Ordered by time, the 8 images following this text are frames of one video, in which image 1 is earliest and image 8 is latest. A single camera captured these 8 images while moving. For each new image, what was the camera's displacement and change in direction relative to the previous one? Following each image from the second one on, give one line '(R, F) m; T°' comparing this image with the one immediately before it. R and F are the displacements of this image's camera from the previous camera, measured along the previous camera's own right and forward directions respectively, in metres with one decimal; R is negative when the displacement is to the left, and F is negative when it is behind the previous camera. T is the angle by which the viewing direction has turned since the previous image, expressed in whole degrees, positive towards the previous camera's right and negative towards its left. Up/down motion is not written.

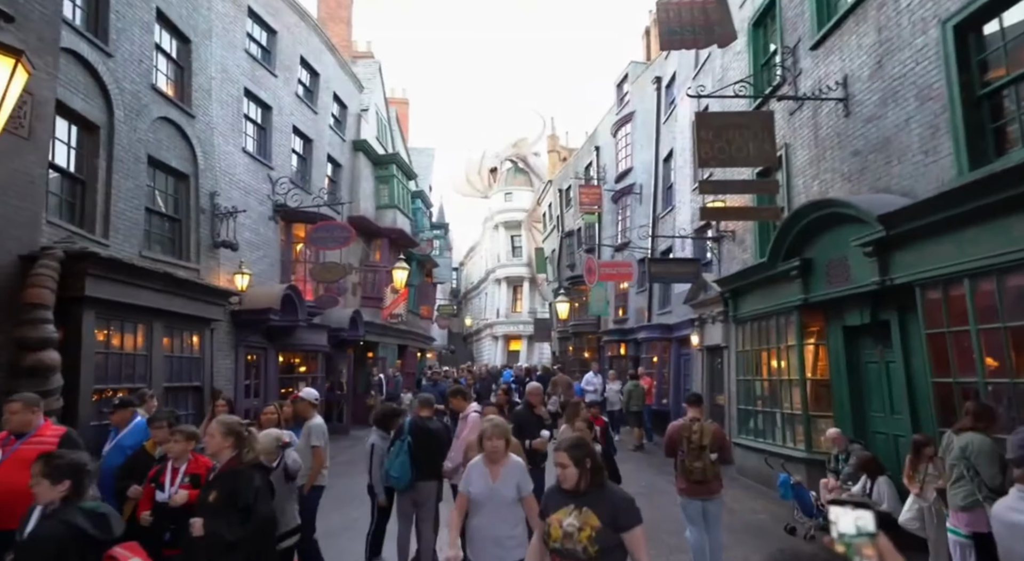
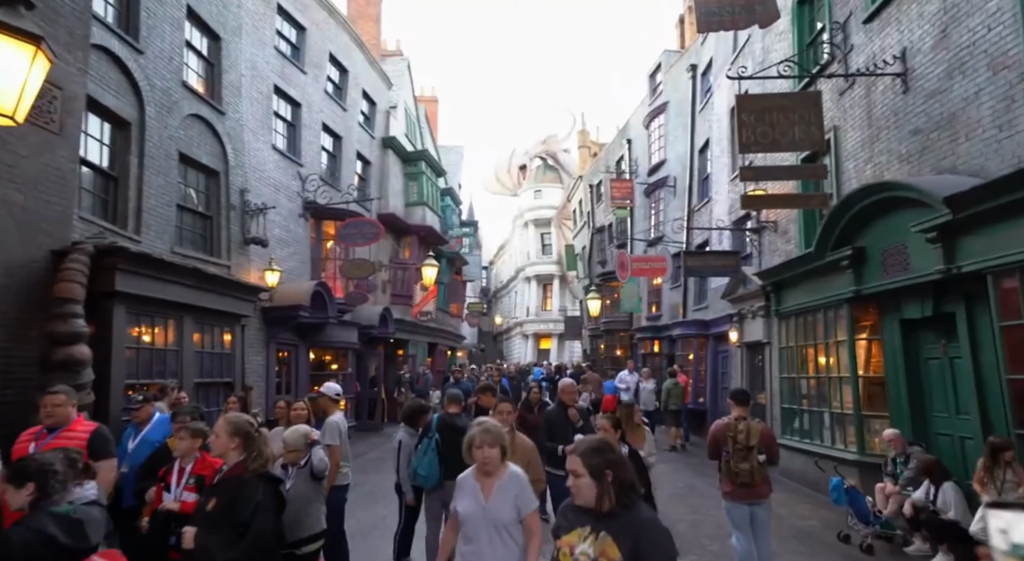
(0.0, +0.5) m; -2°
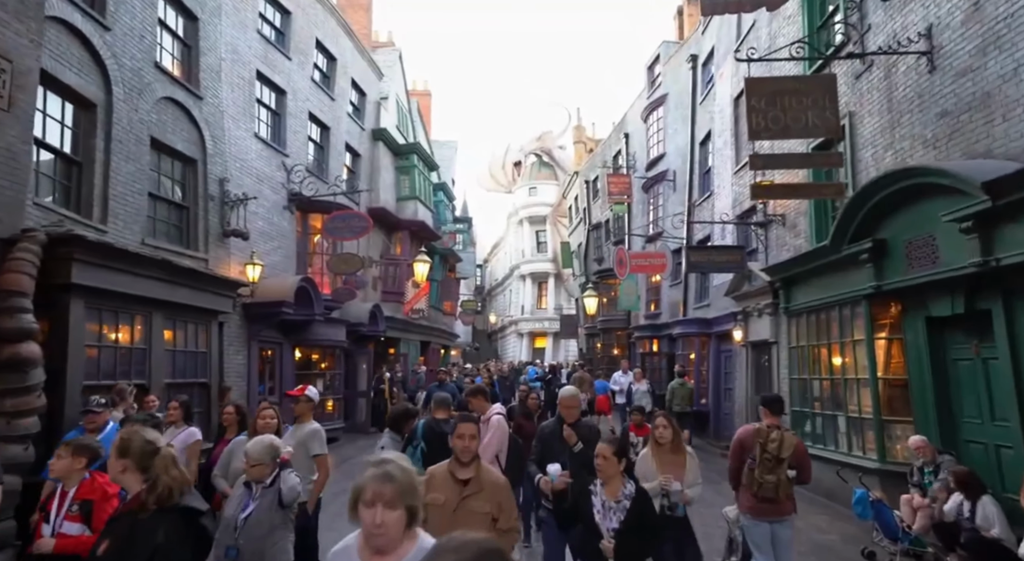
(0.0, +0.8) m; 0°
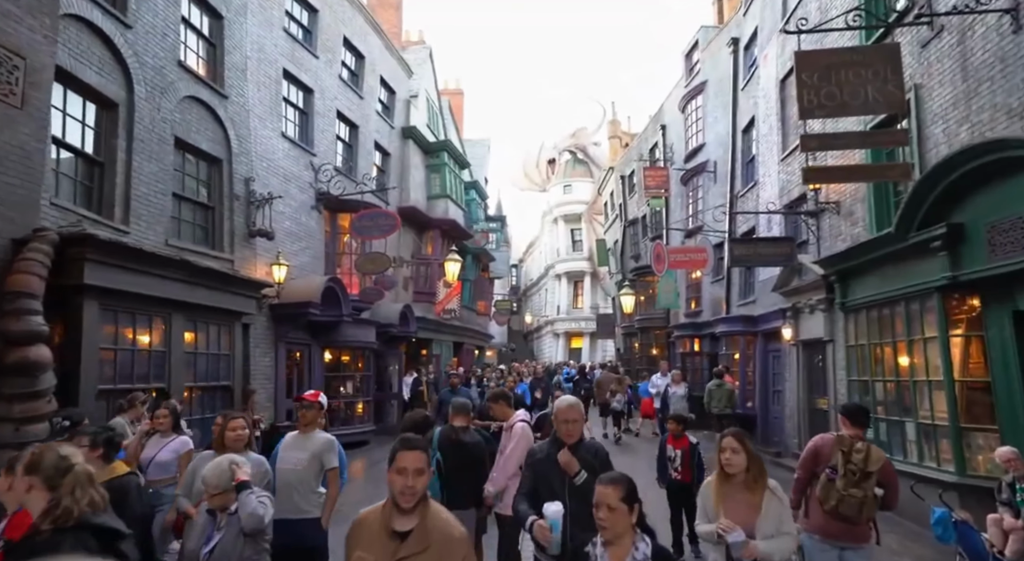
(+0.1, +0.9) m; -3°
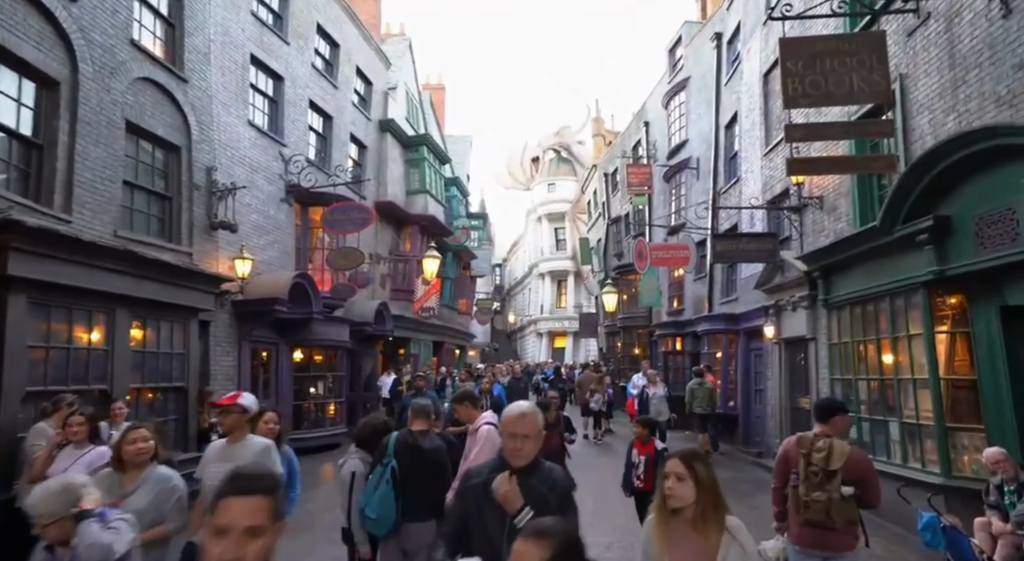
(+0.2, +0.4) m; +1°
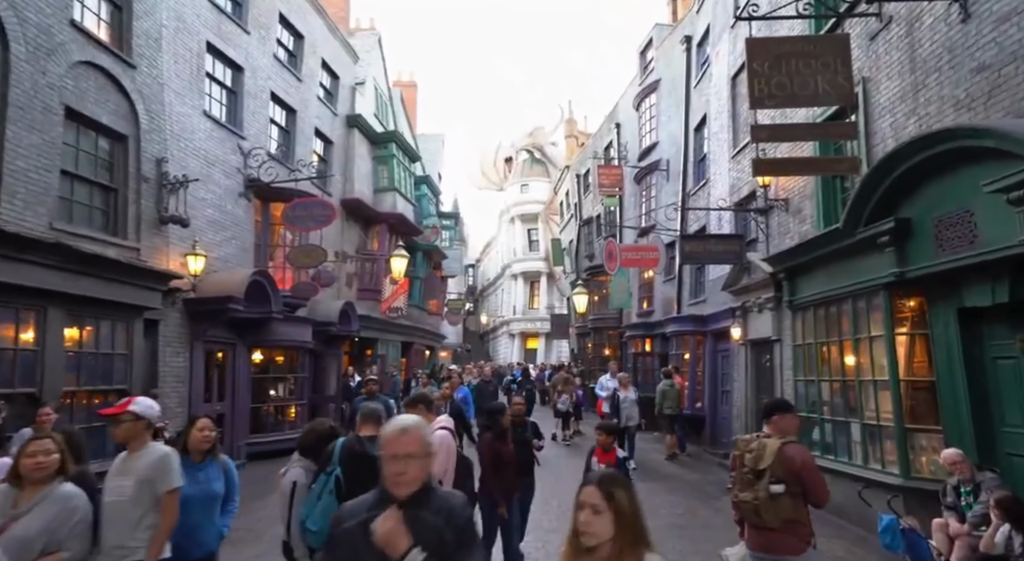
(+0.1, +0.1) m; +2°
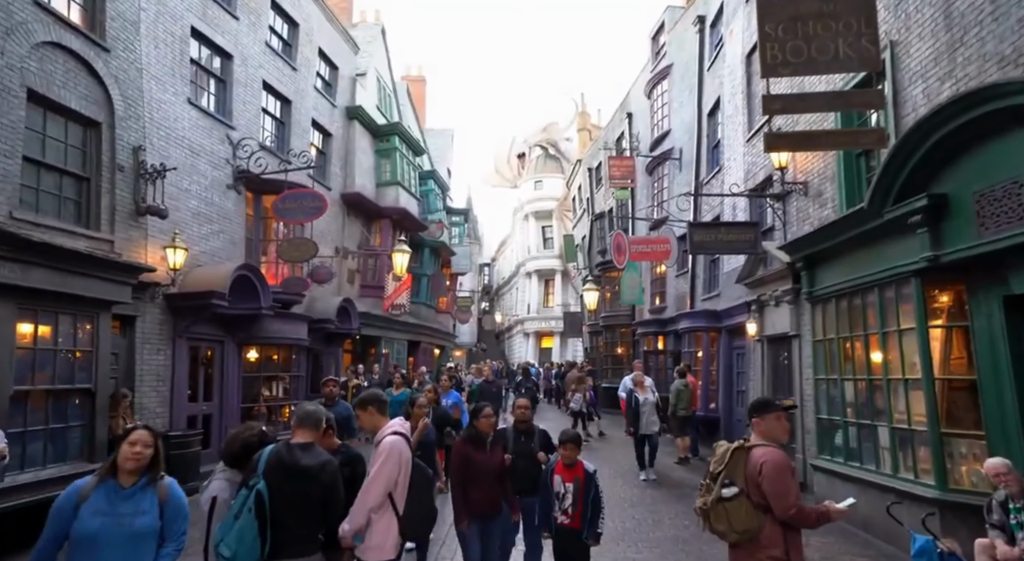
(+0.3, +0.9) m; -1°
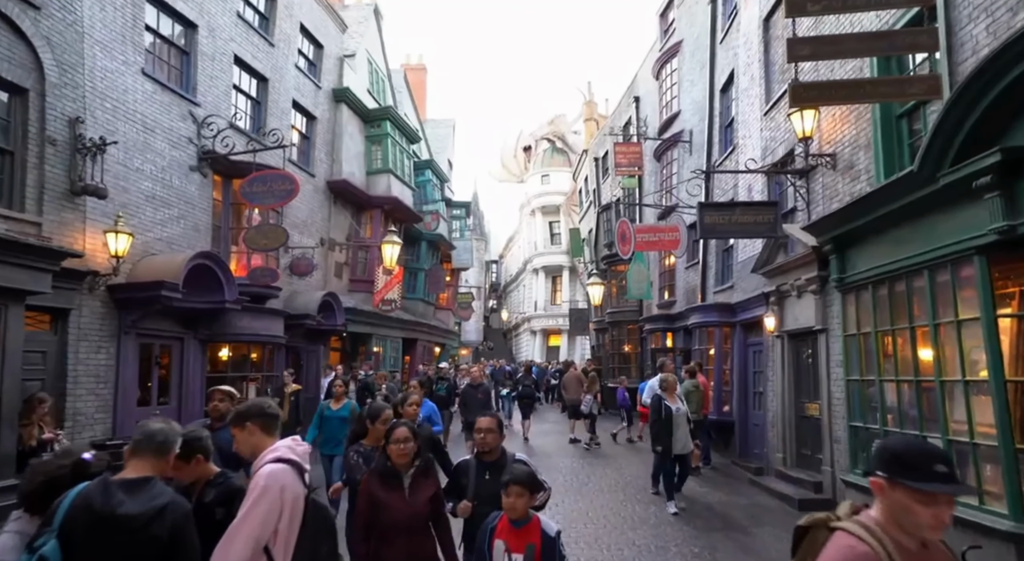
(+0.3, +1.4) m; -1°
